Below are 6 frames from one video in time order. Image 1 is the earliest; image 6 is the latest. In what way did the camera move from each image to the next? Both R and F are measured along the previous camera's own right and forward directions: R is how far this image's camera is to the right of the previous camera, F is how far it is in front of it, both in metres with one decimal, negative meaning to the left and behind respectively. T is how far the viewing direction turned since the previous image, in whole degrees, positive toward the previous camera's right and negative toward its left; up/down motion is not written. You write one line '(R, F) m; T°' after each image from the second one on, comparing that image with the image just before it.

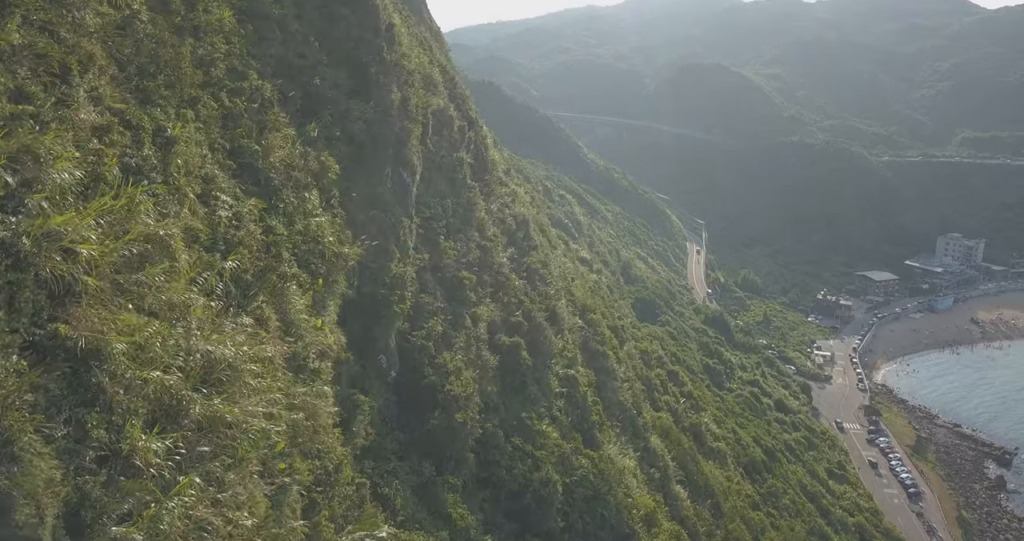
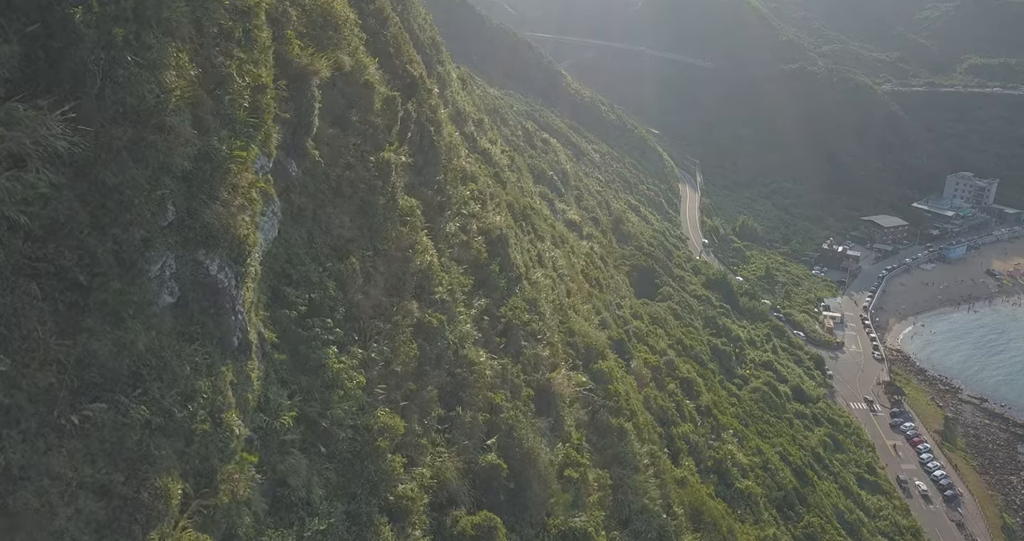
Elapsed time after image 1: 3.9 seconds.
(+0.1, +7.3) m; +2°
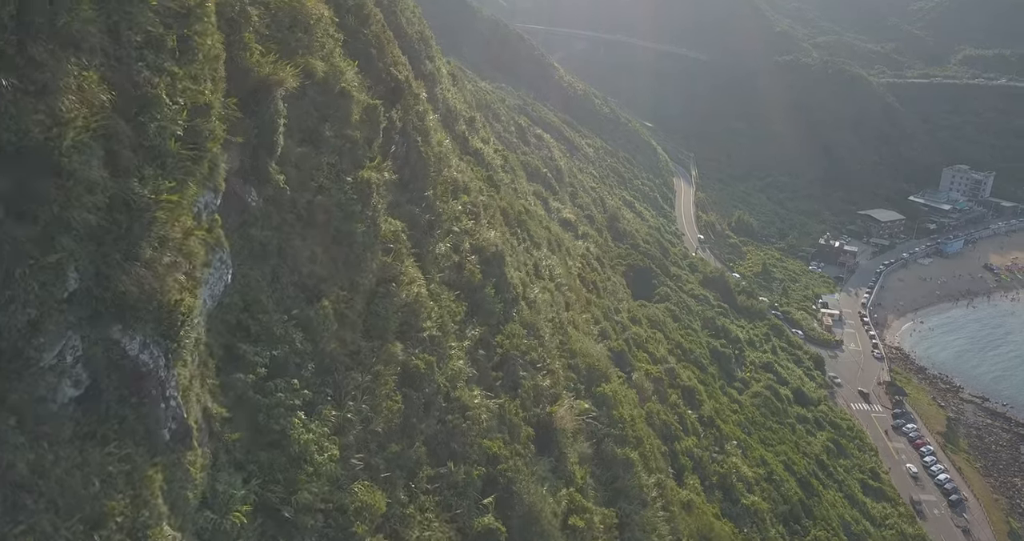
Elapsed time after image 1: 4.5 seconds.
(-0.1, +1.1) m; +1°
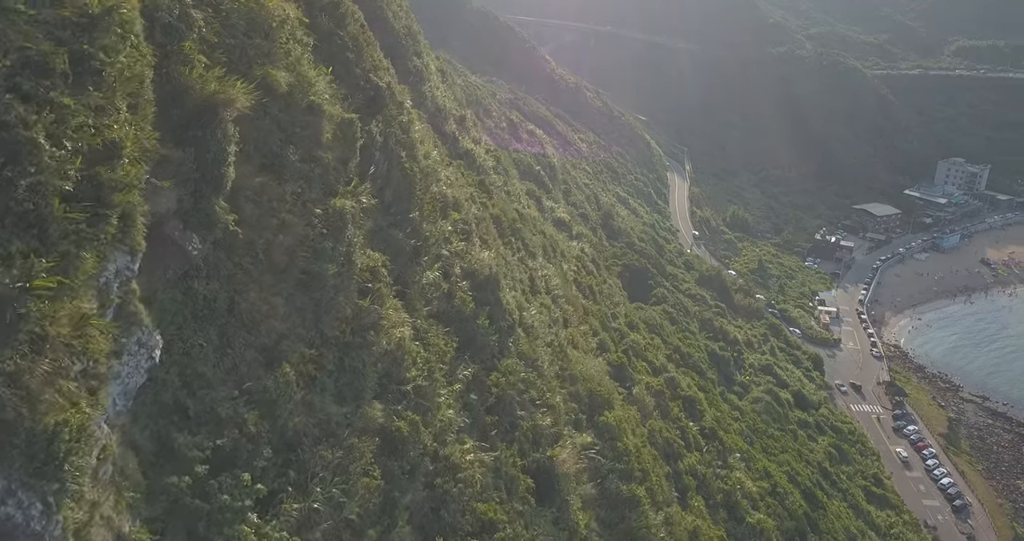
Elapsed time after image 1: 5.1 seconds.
(-0.1, +1.1) m; +1°
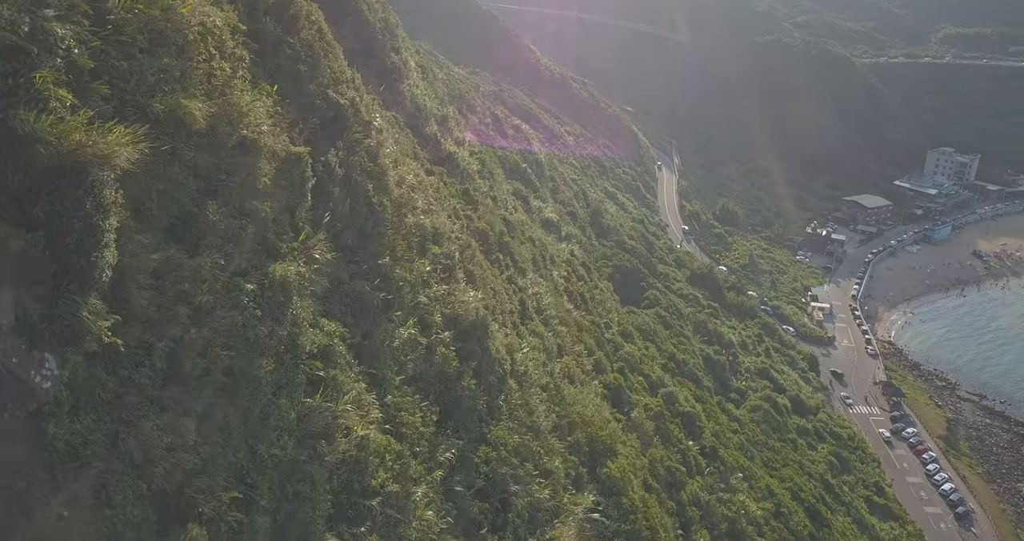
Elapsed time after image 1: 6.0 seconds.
(-0.1, +1.6) m; +1°
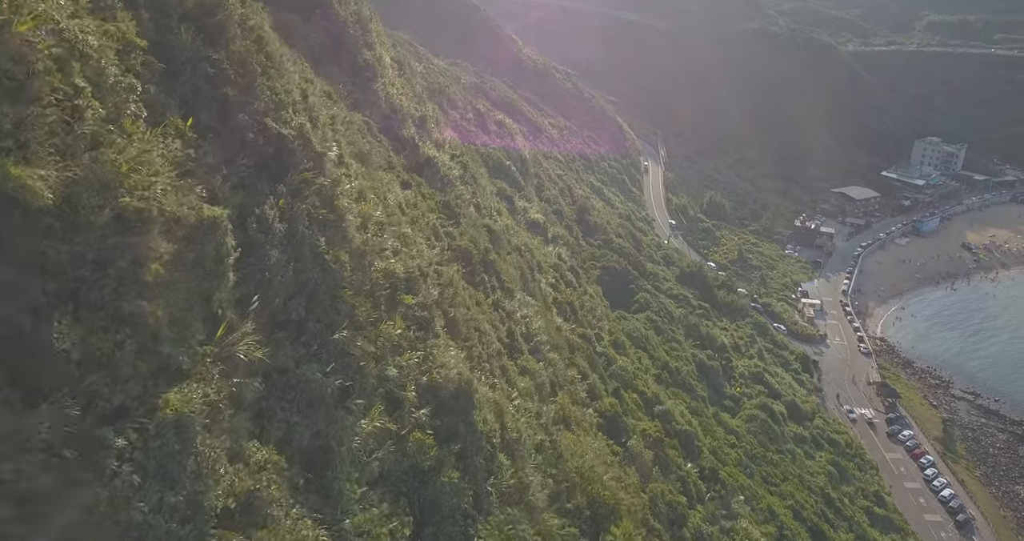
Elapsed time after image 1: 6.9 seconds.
(-0.1, +1.6) m; +1°
